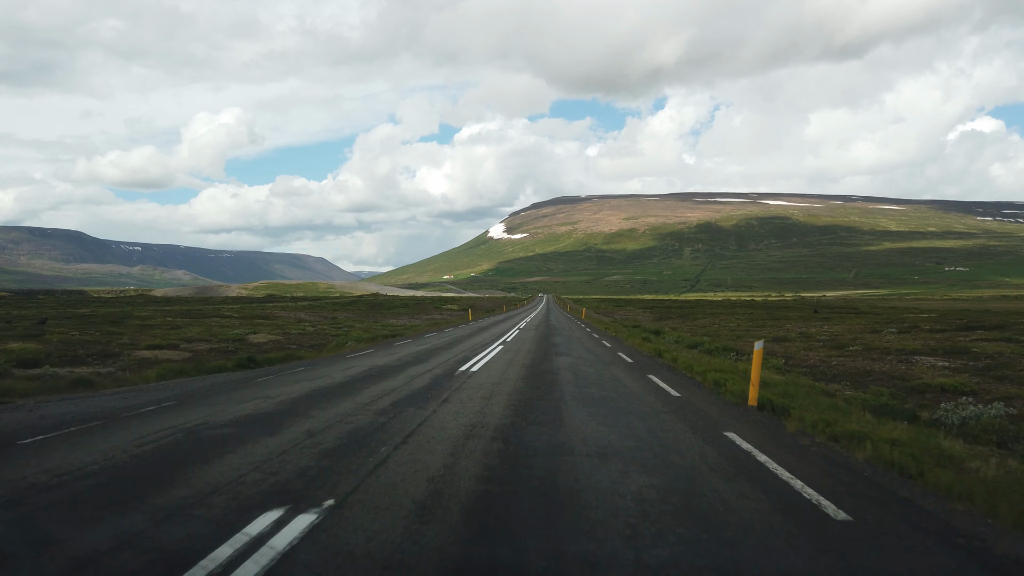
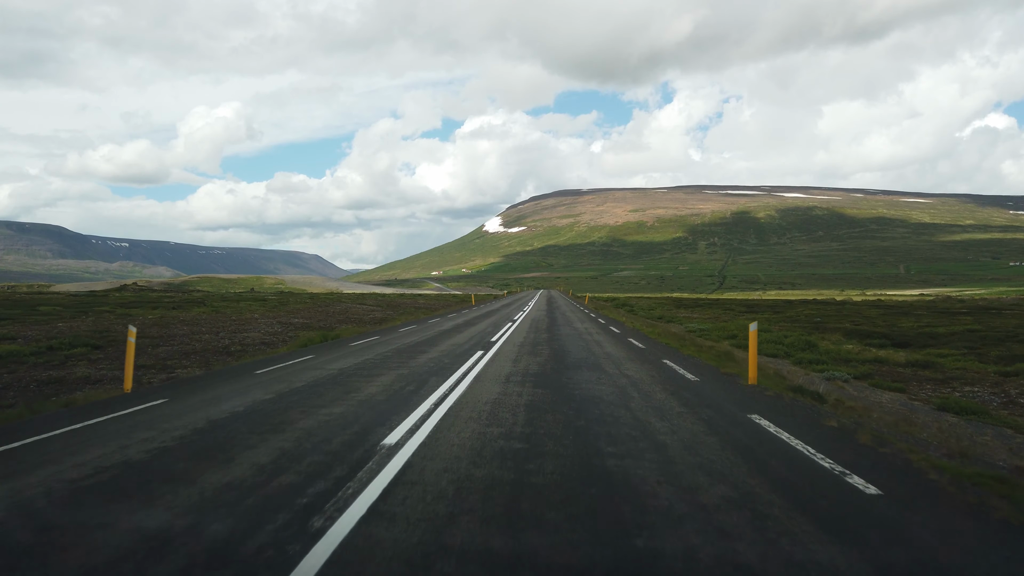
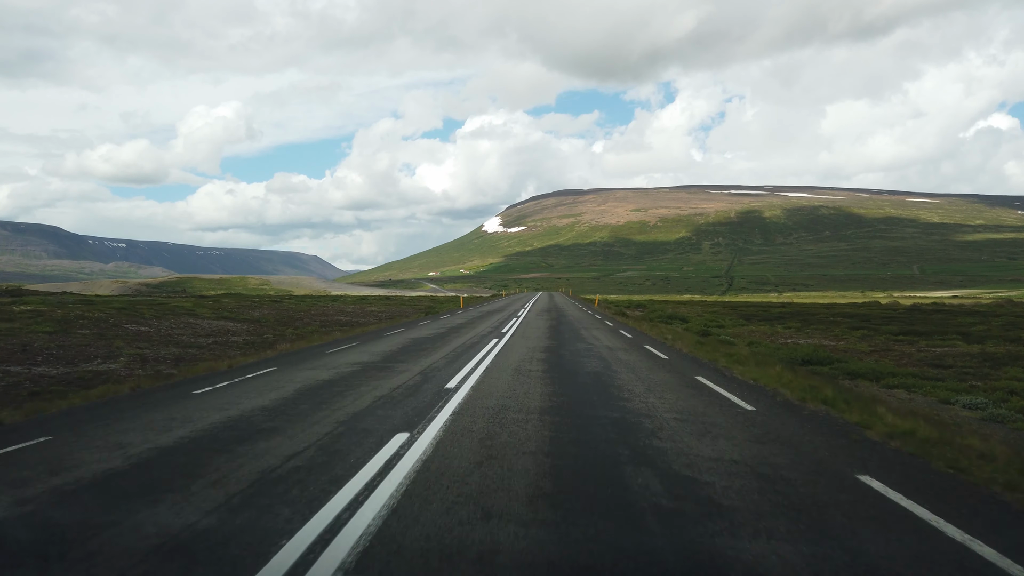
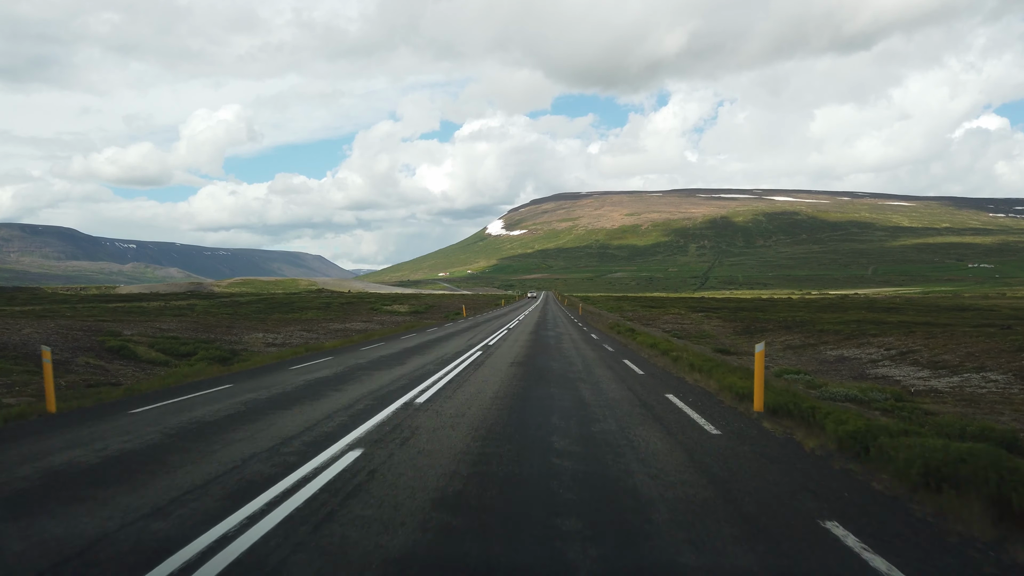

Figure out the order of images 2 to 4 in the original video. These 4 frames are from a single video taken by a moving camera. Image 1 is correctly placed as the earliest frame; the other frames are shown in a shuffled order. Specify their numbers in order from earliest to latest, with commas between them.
4, 2, 3
